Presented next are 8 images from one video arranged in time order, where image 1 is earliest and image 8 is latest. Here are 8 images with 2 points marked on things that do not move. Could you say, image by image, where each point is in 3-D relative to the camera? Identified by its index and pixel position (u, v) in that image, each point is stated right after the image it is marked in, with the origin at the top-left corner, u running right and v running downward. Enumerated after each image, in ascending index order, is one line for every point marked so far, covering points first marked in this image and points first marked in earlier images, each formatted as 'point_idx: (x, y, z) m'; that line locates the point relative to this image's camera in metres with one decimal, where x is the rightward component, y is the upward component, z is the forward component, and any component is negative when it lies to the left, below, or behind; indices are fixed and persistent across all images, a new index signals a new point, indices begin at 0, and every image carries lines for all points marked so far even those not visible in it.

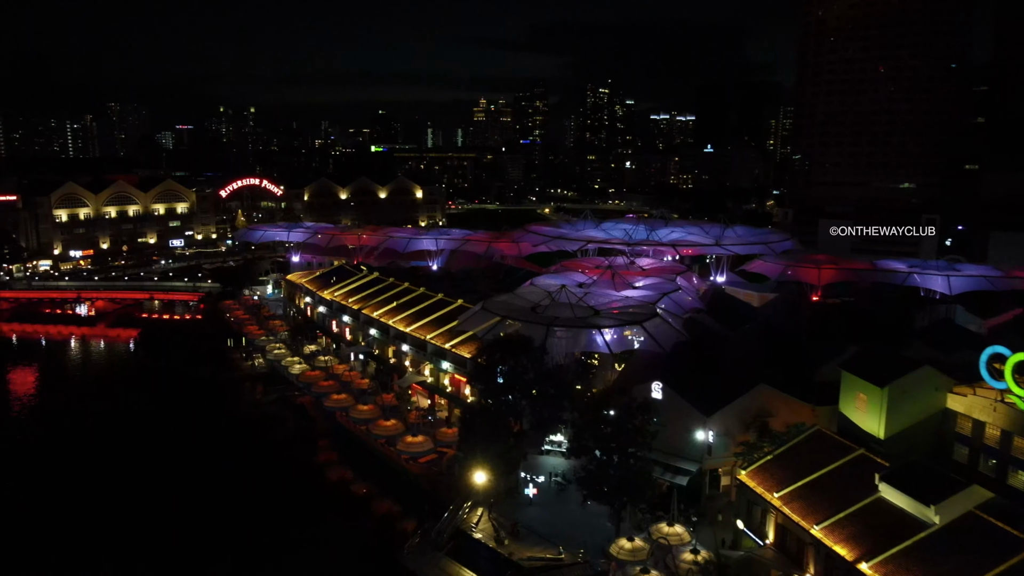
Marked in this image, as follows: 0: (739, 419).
0: (+5.6, -3.2, +18.0) m
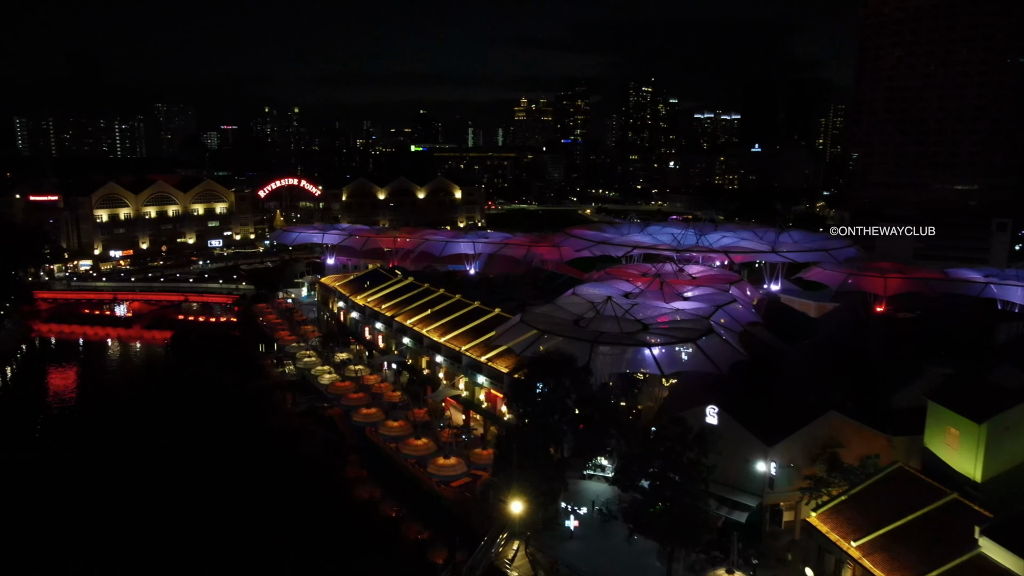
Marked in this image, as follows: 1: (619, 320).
0: (+6.5, -3.6, +16.1) m
1: (+2.8, -0.8, +19.1) m
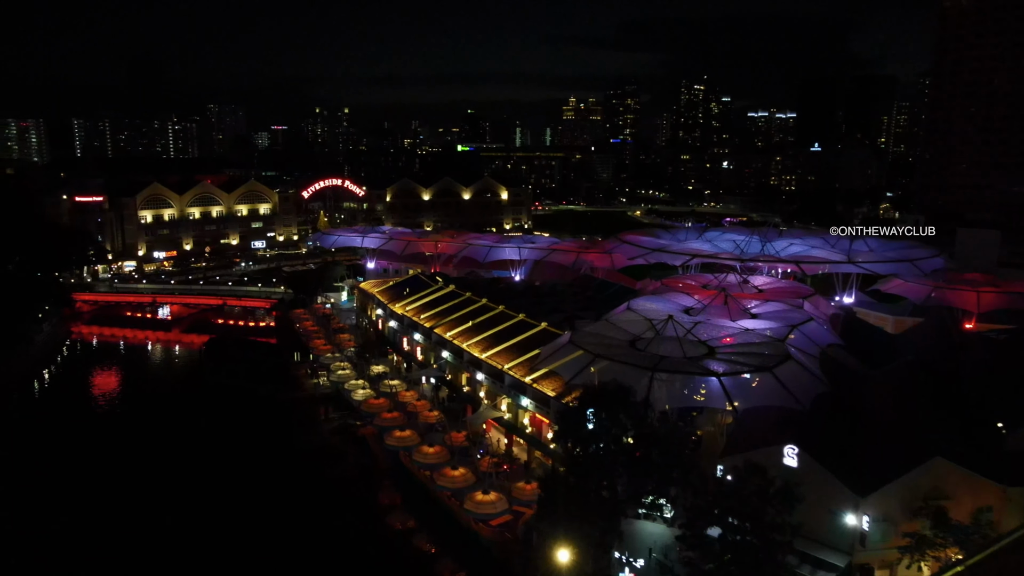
0: (+7.4, -4.0, +13.7) m
1: (+3.9, -1.3, +16.9) m
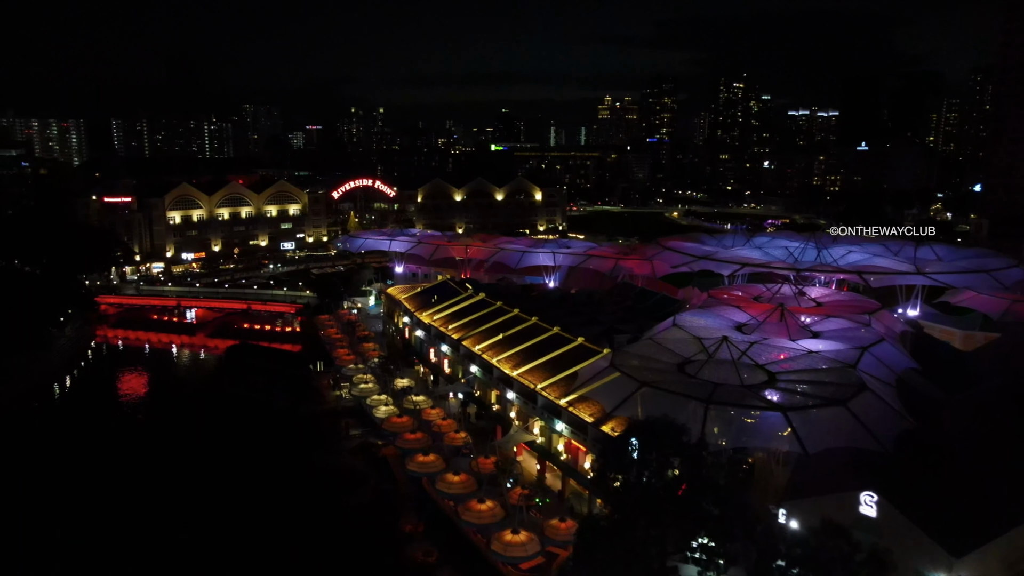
0: (+8.0, -4.4, +11.6) m
1: (+4.6, -1.6, +14.9) m
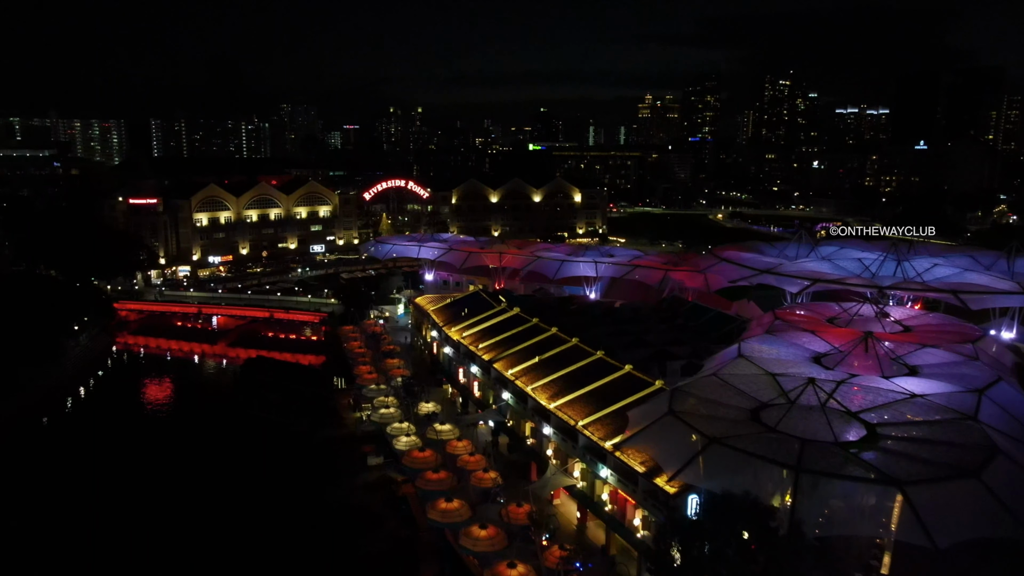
0: (+8.4, -5.0, +8.6) m
1: (+5.3, -2.1, +12.2) m
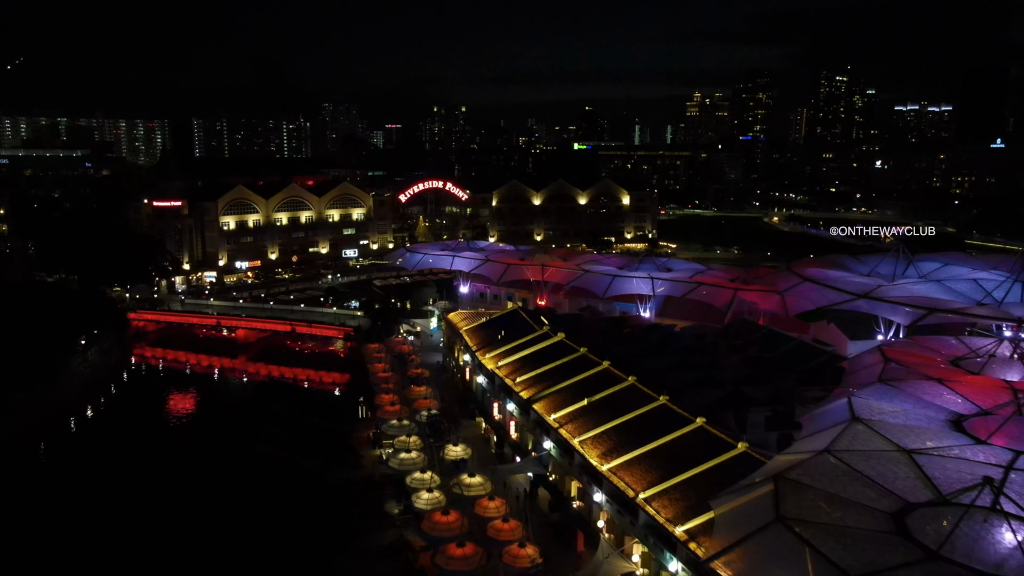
0: (+8.7, -5.7, +4.8) m
1: (+5.8, -2.8, +8.4) m
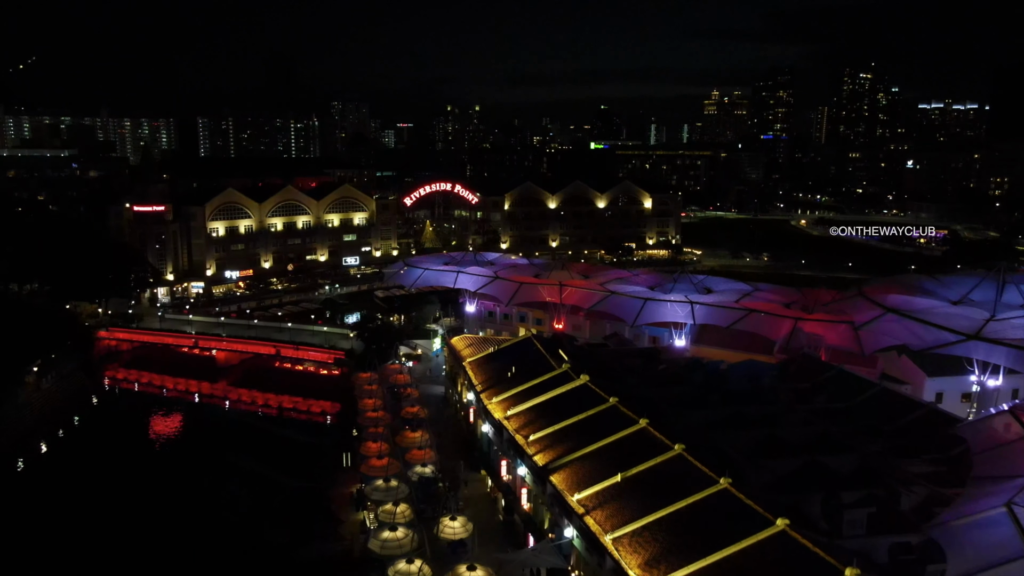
0: (+8.6, -6.5, +0.7) m
1: (+5.8, -3.6, +4.5) m
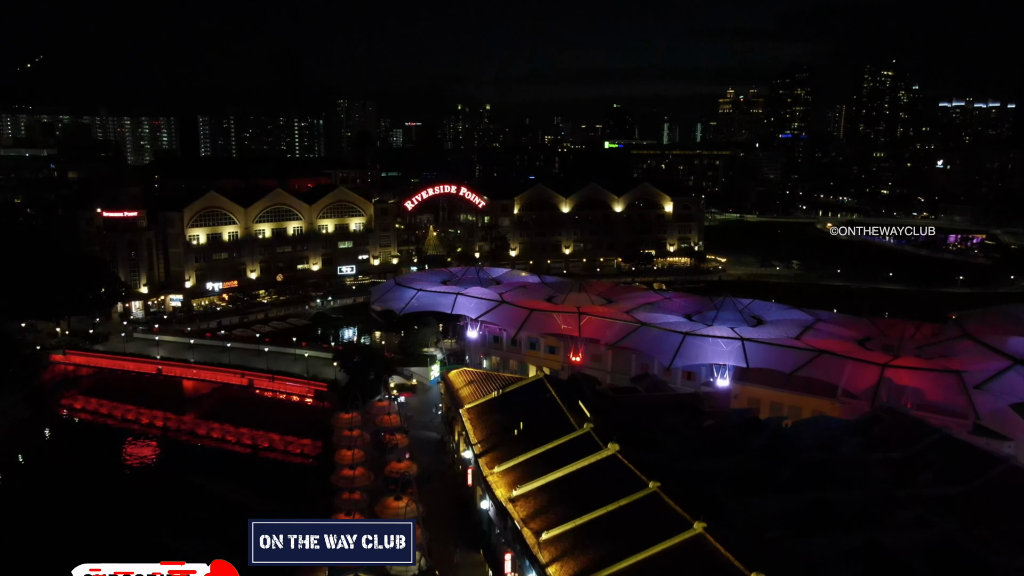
0: (+8.5, -7.3, -3.3) m
1: (+5.8, -4.4, +0.5) m
